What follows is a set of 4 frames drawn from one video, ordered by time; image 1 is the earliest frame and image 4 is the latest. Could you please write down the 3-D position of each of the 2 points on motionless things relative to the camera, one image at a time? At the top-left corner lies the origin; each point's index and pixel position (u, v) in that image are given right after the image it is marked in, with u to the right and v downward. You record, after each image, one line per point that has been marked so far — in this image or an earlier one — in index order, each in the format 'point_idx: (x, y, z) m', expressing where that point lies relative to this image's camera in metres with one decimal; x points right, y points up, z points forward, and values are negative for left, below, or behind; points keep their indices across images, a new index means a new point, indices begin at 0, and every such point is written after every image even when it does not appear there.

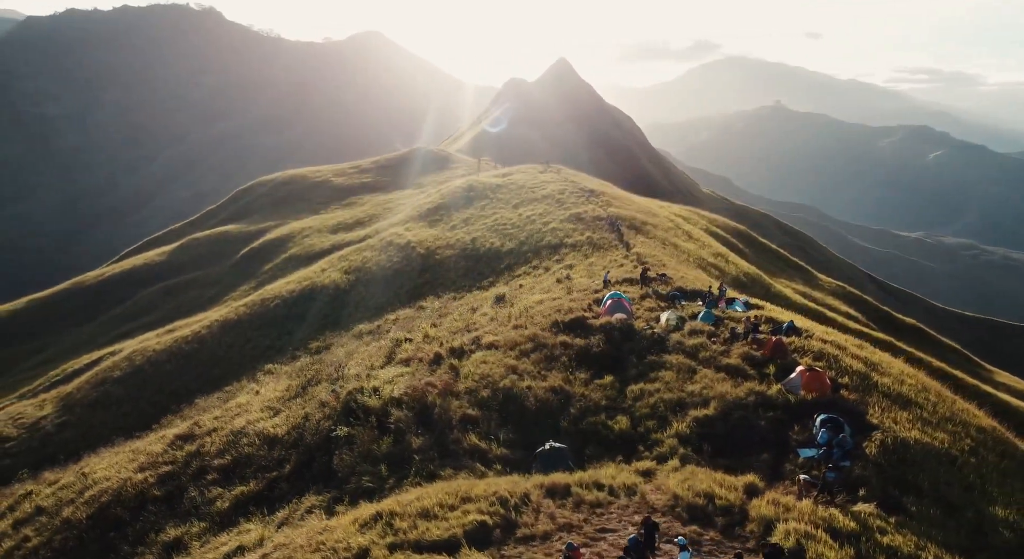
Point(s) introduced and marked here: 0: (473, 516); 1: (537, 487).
0: (-0.5, -3.2, +9.0) m
1: (+0.4, -3.2, +10.2) m
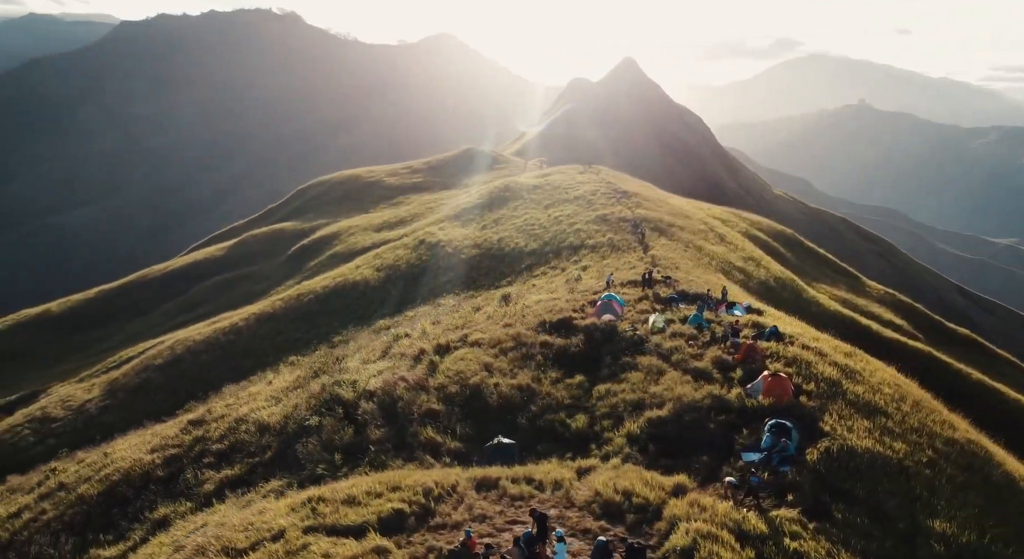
0: (-1.7, -3.2, +9.4) m
1: (-0.7, -3.2, +10.5) m
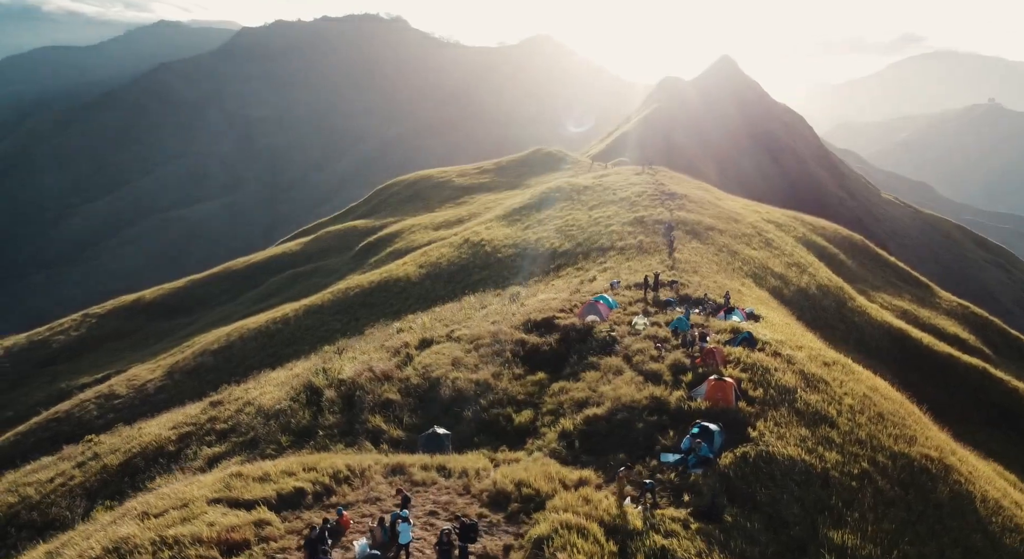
0: (-3.3, -3.1, +10.1) m
1: (-2.2, -3.1, +11.1) m
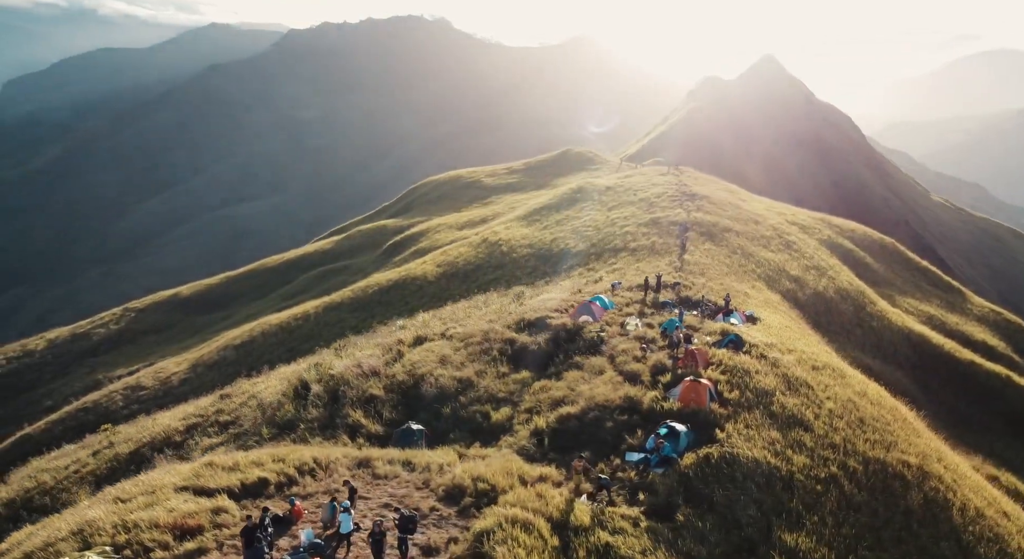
0: (-4.0, -3.0, +10.5) m
1: (-2.8, -3.0, +11.4) m
